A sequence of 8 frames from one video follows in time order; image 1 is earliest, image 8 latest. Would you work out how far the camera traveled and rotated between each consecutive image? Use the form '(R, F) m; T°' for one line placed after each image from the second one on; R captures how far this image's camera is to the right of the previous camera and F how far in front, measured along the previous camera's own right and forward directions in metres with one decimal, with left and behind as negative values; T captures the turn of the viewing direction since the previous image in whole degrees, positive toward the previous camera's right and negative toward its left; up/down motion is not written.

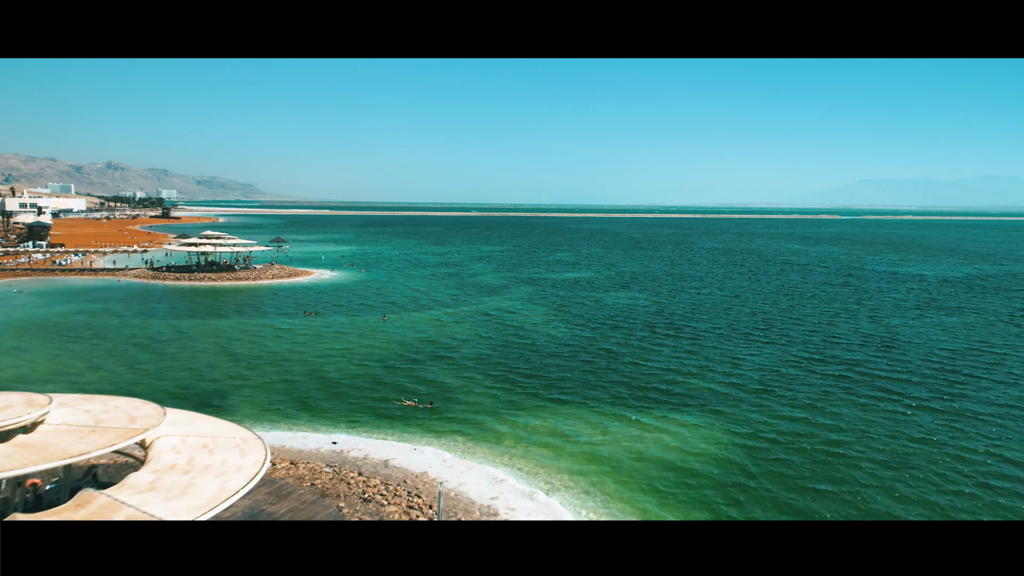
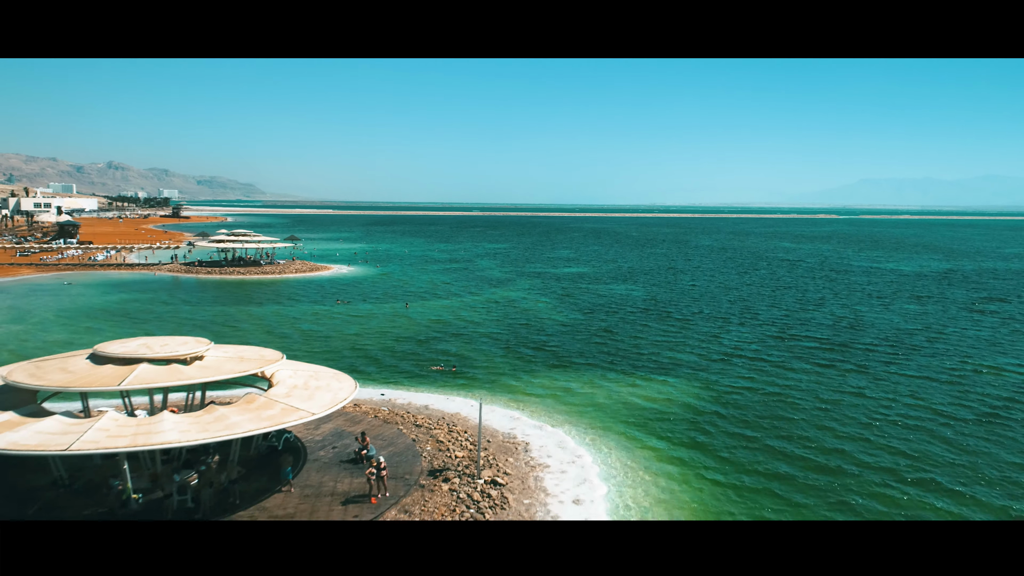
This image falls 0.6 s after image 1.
(-0.8, -5.7) m; 0°
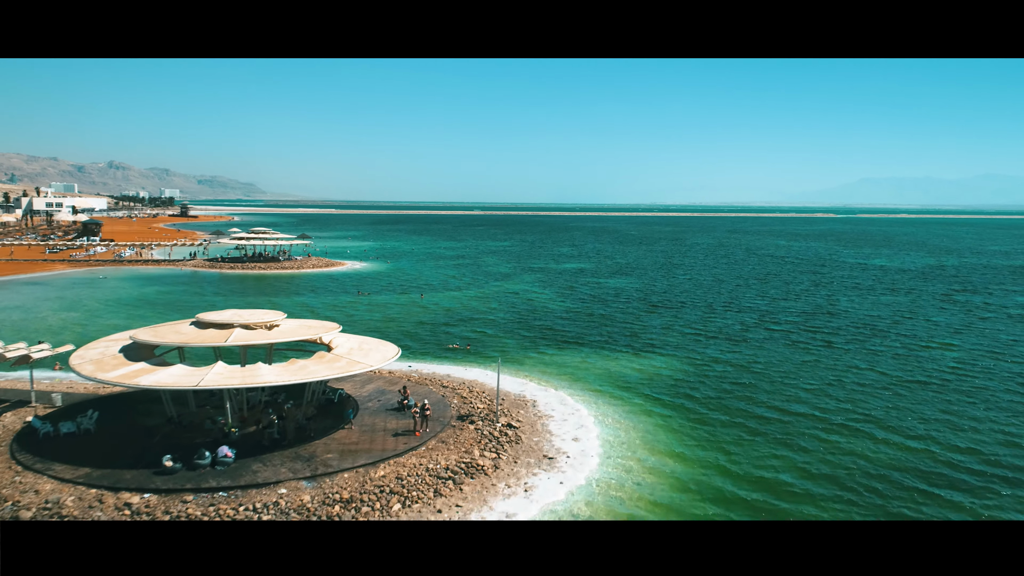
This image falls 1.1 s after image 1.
(-0.6, -4.7) m; 0°
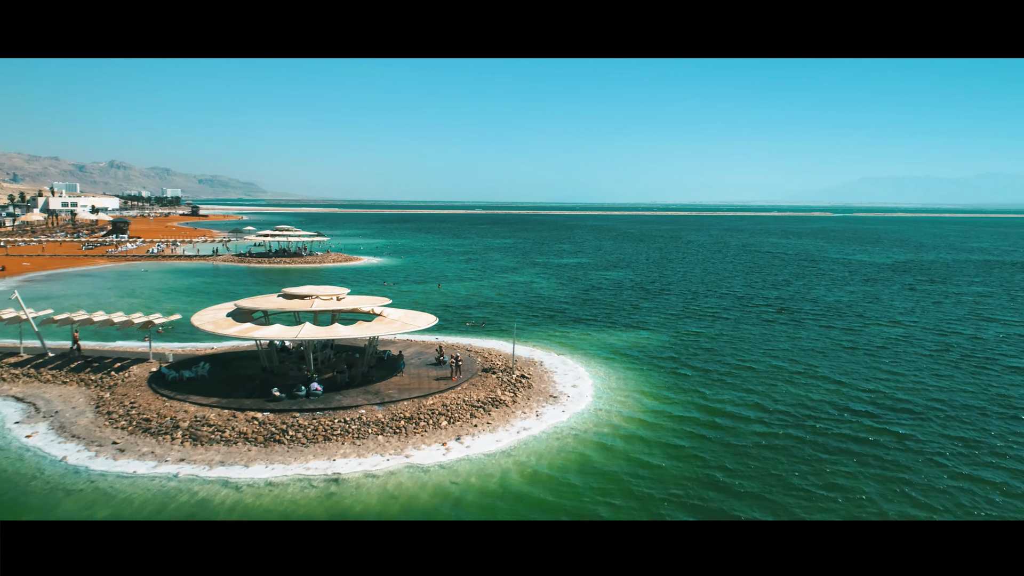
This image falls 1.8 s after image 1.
(-0.9, -6.6) m; 0°
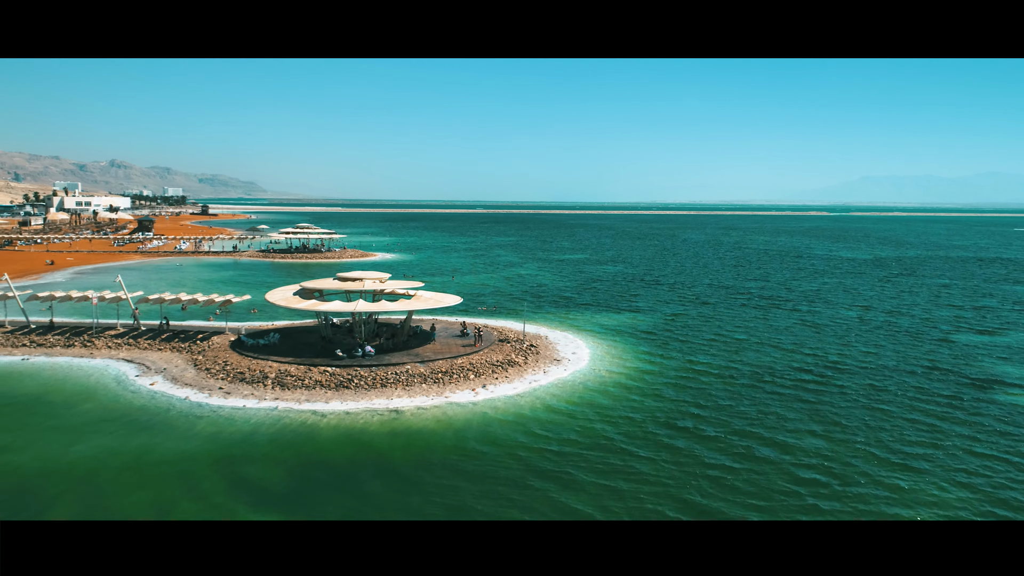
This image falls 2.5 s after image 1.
(-1.0, -6.6) m; 0°
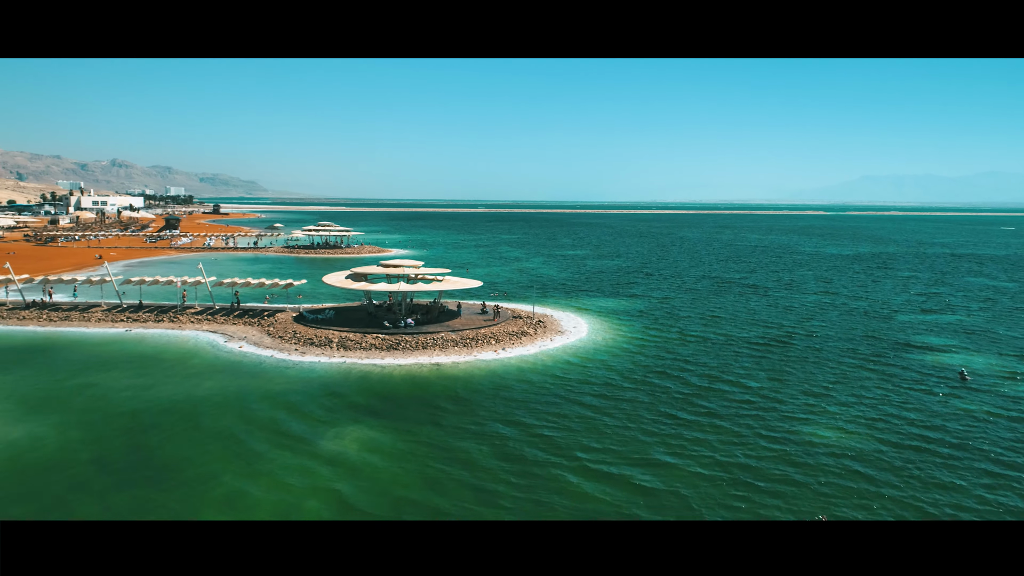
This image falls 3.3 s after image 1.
(-1.2, -7.6) m; 0°
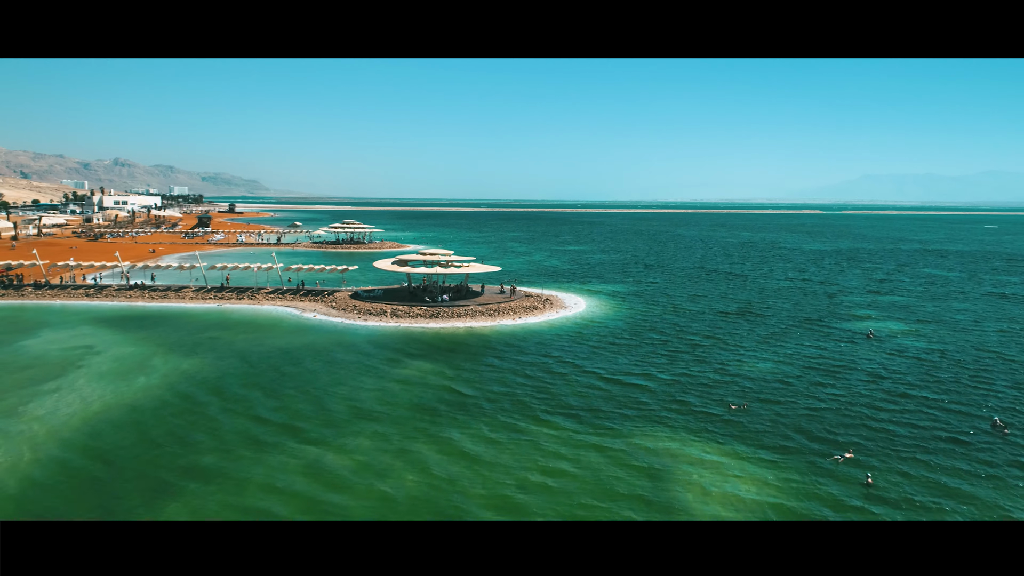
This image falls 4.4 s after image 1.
(-1.5, -10.2) m; 0°
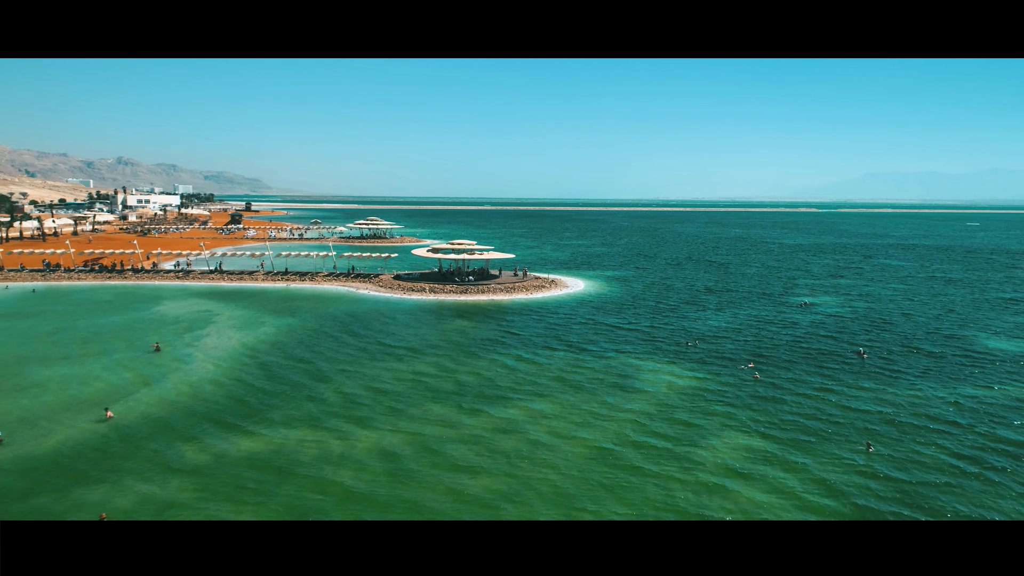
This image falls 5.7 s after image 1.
(-1.6, -11.7) m; 0°
